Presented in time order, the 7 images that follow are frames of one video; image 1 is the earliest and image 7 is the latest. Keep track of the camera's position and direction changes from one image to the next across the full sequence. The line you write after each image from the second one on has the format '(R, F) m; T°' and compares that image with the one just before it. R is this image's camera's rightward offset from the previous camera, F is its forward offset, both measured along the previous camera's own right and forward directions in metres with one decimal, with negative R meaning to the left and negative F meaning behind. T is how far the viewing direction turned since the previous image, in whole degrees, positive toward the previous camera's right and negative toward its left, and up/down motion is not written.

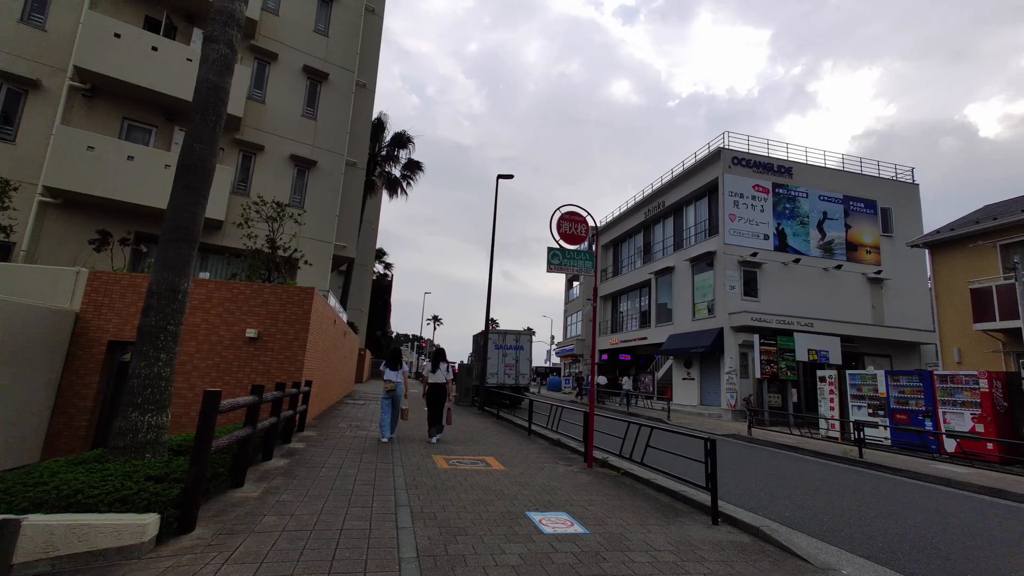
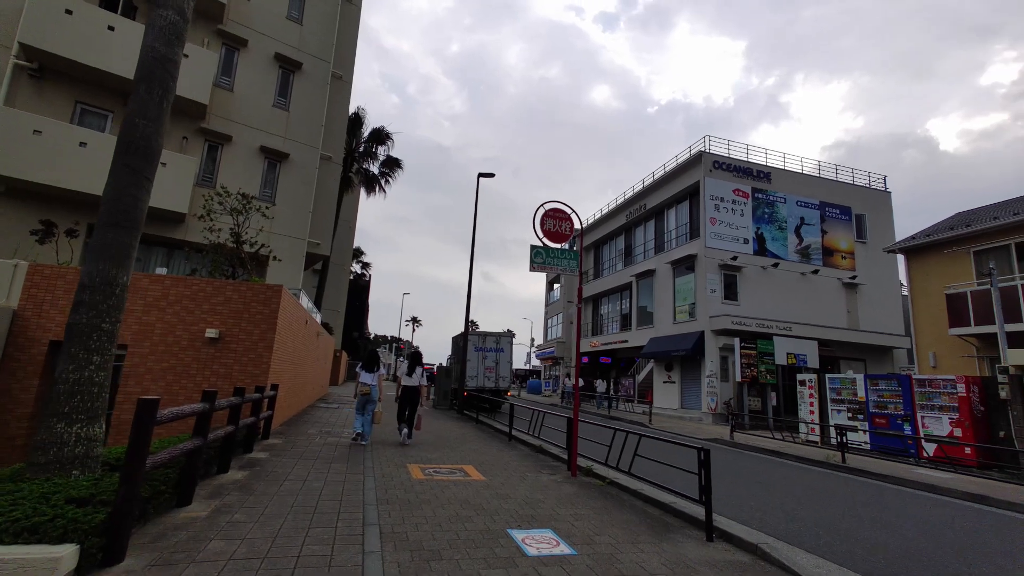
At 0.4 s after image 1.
(0.0, +0.5) m; +3°
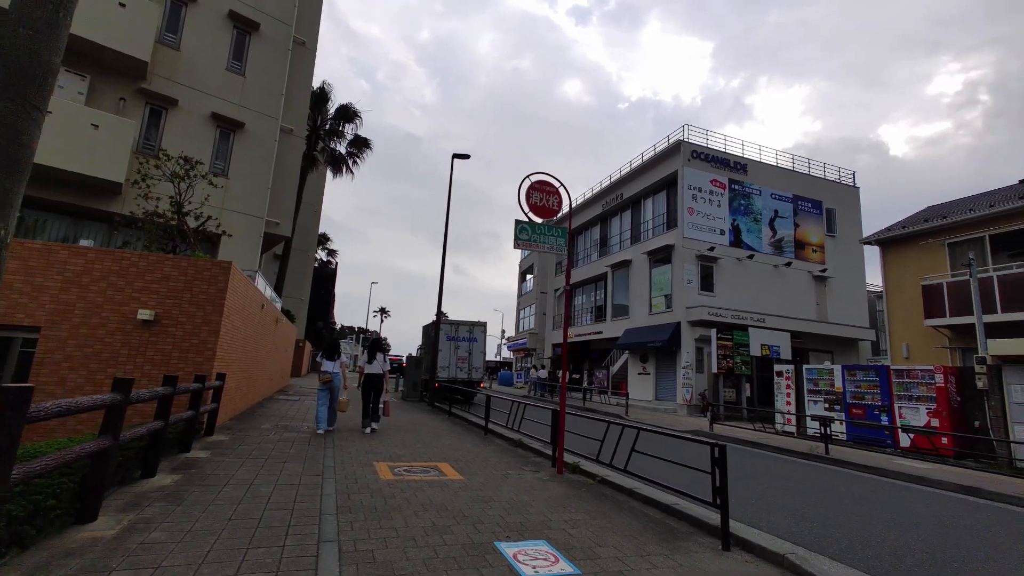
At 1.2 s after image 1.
(-0.2, +0.9) m; +4°
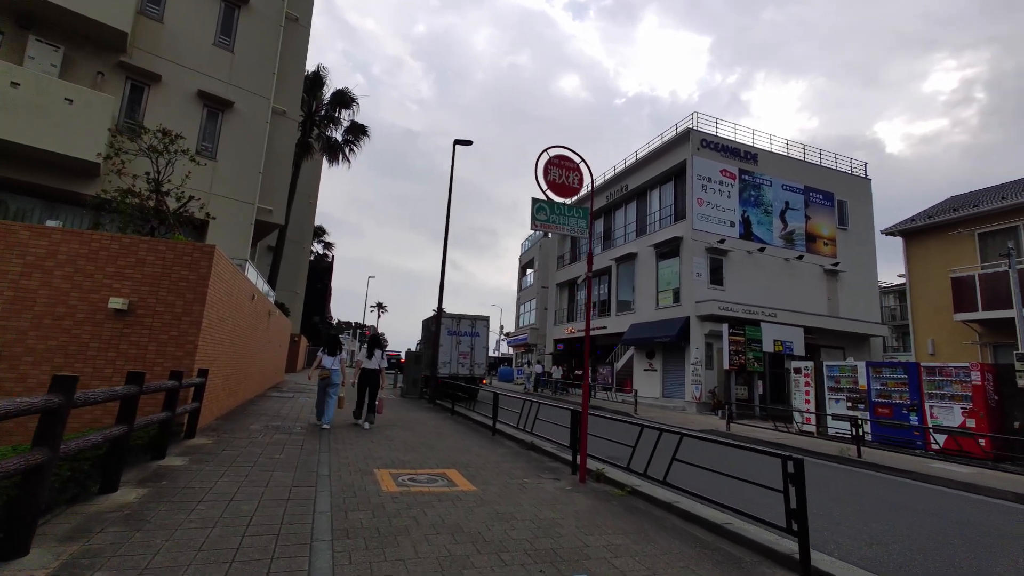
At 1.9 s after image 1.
(-0.3, +0.9) m; 0°
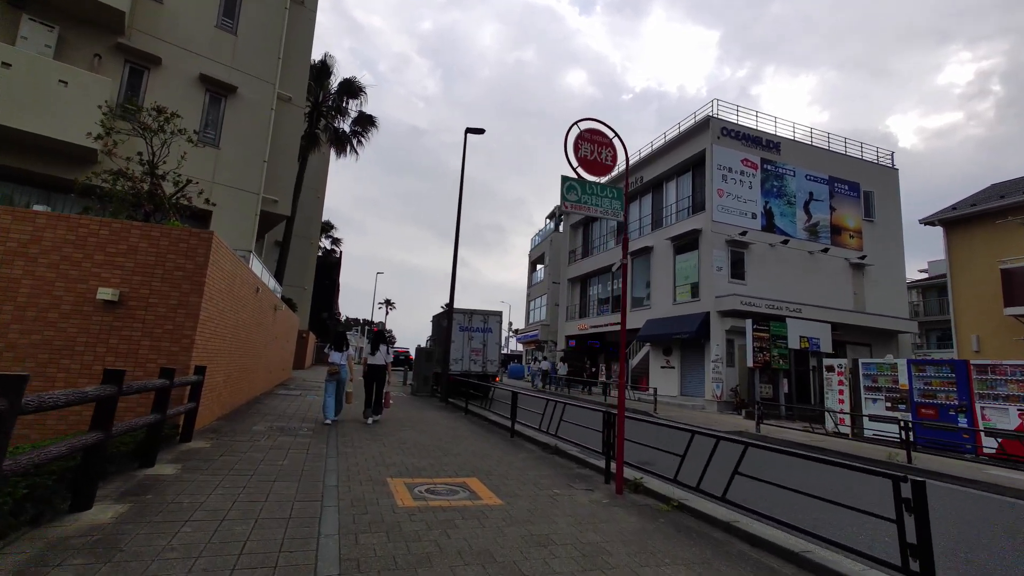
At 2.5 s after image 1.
(-0.3, +0.7) m; -1°
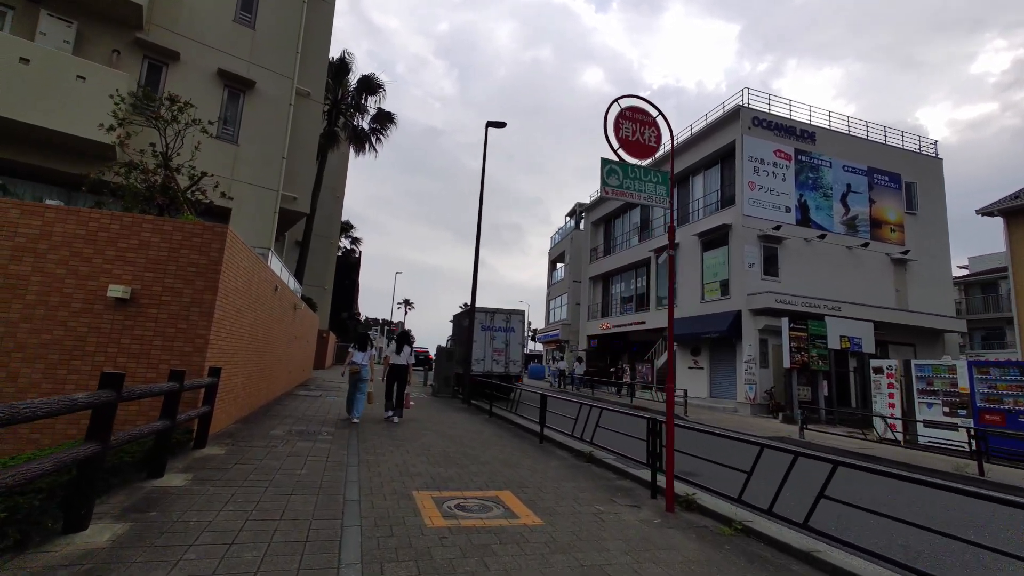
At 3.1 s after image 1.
(-0.2, +0.6) m; -2°
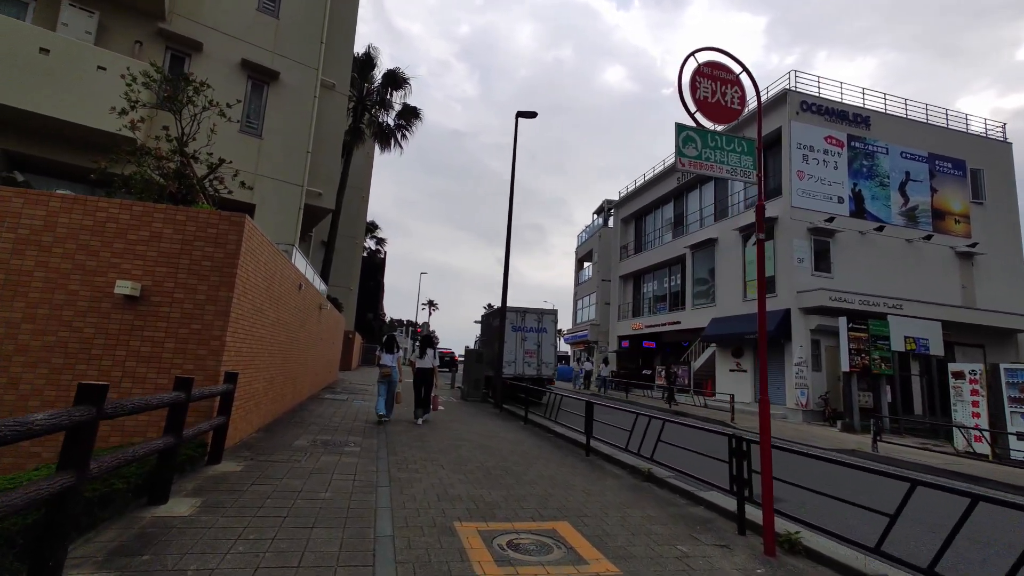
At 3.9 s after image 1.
(-0.4, +0.9) m; -3°
